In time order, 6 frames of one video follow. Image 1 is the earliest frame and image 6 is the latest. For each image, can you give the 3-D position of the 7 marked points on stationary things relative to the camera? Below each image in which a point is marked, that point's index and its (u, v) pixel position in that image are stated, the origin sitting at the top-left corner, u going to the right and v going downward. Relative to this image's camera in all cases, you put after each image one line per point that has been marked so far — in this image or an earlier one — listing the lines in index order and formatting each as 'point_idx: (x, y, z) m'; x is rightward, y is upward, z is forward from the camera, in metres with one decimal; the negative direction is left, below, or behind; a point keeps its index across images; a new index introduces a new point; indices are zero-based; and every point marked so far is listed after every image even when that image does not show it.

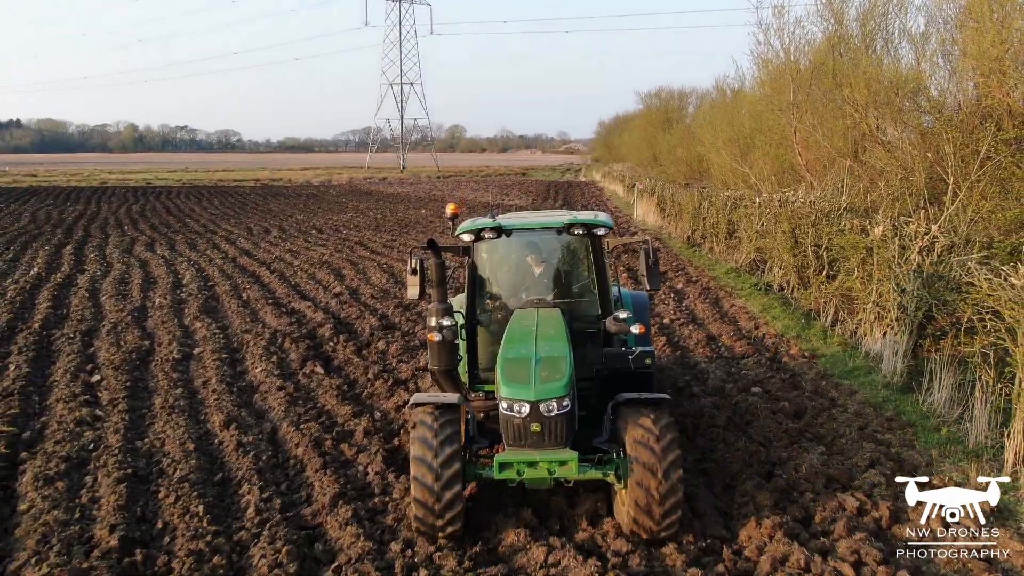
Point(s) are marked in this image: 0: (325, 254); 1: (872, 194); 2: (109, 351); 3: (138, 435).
0: (-4.2, +0.8, +17.6) m
1: (+5.6, +1.5, +12.0) m
2: (-4.9, -0.8, +9.3) m
3: (-3.3, -1.3, +6.8) m
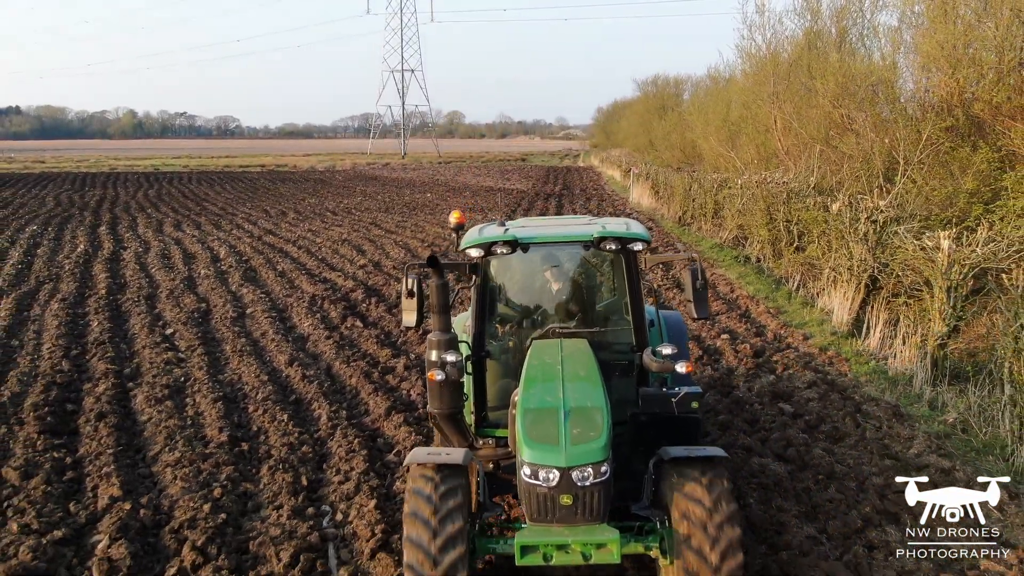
0: (-4.1, +1.4, +19.1) m
1: (+5.7, +2.0, +13.5) m
2: (-4.7, -0.3, +10.7) m
3: (-3.2, -0.9, +8.3) m
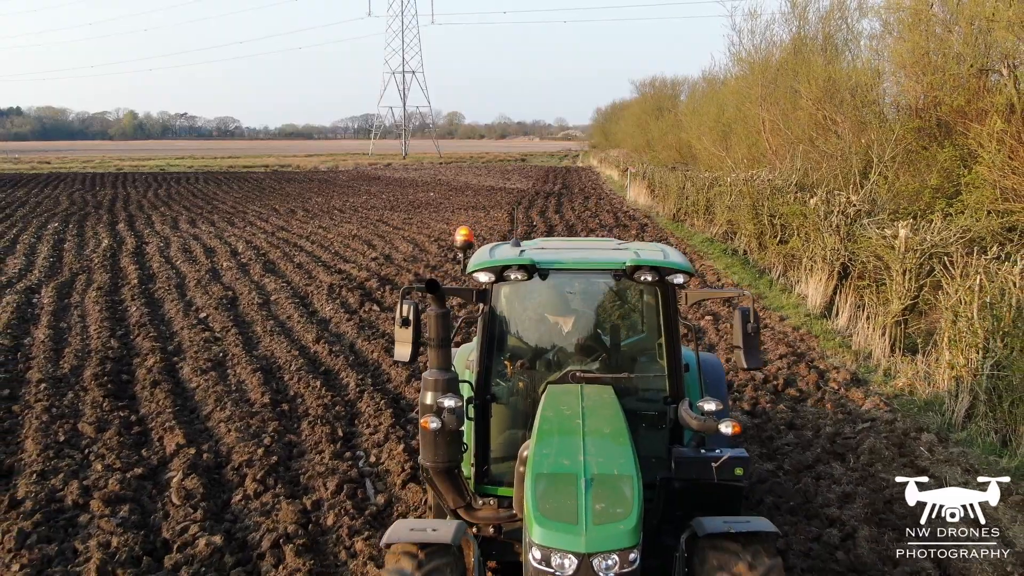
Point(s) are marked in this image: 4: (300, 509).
0: (-4.1, +1.6, +20.0) m
1: (+5.7, +2.1, +14.4) m
2: (-4.7, -0.2, +11.7) m
3: (-3.1, -0.7, +9.2) m
4: (-1.4, -1.5, +5.2) m
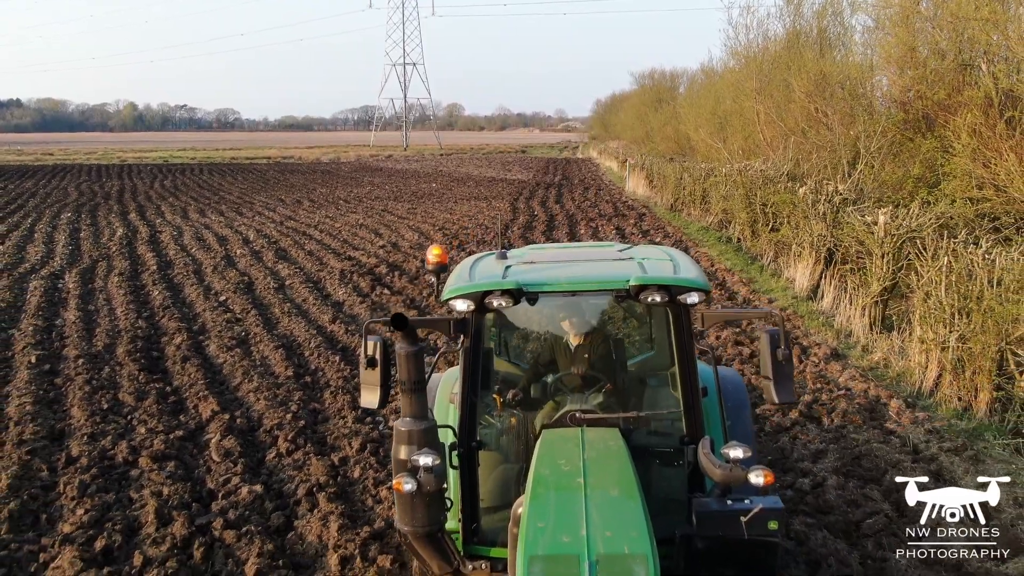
0: (-4.1, +1.9, +20.5) m
1: (+5.8, +2.4, +15.0) m
2: (-4.6, +0.1, +12.2) m
3: (-3.1, -0.5, +9.8) m
4: (-1.4, -1.3, +5.8) m
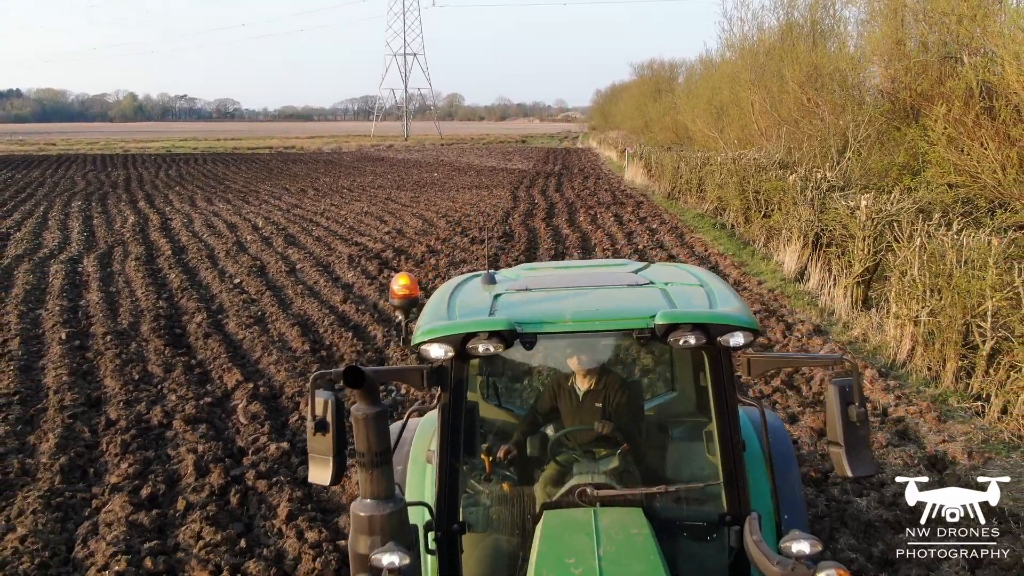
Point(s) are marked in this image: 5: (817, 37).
0: (-4.0, +2.2, +21.0) m
1: (+5.8, +2.7, +15.5) m
2: (-4.6, +0.3, +12.8) m
3: (-3.0, -0.3, +10.3) m
4: (-1.3, -1.1, +6.3) m
5: (+6.8, +5.5, +17.0) m
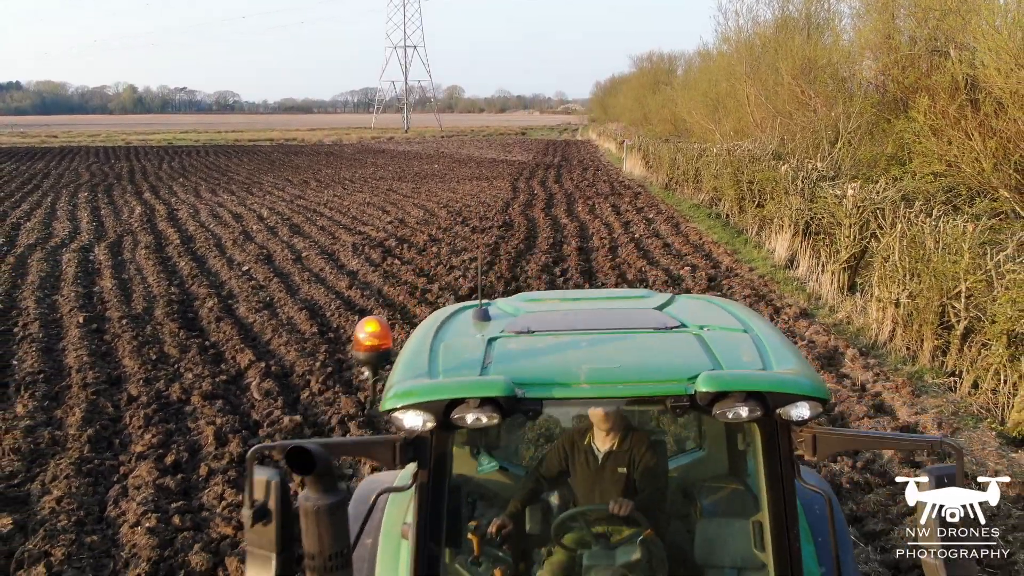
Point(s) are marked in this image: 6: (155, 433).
0: (-4.0, +2.5, +21.4) m
1: (+5.8, +2.9, +15.8) m
2: (-4.6, +0.6, +13.1) m
3: (-3.0, -0.1, +10.7) m
4: (-1.4, -1.0, +6.7) m
5: (+6.7, +5.8, +17.3) m
6: (-2.9, -1.2, +6.2) m
